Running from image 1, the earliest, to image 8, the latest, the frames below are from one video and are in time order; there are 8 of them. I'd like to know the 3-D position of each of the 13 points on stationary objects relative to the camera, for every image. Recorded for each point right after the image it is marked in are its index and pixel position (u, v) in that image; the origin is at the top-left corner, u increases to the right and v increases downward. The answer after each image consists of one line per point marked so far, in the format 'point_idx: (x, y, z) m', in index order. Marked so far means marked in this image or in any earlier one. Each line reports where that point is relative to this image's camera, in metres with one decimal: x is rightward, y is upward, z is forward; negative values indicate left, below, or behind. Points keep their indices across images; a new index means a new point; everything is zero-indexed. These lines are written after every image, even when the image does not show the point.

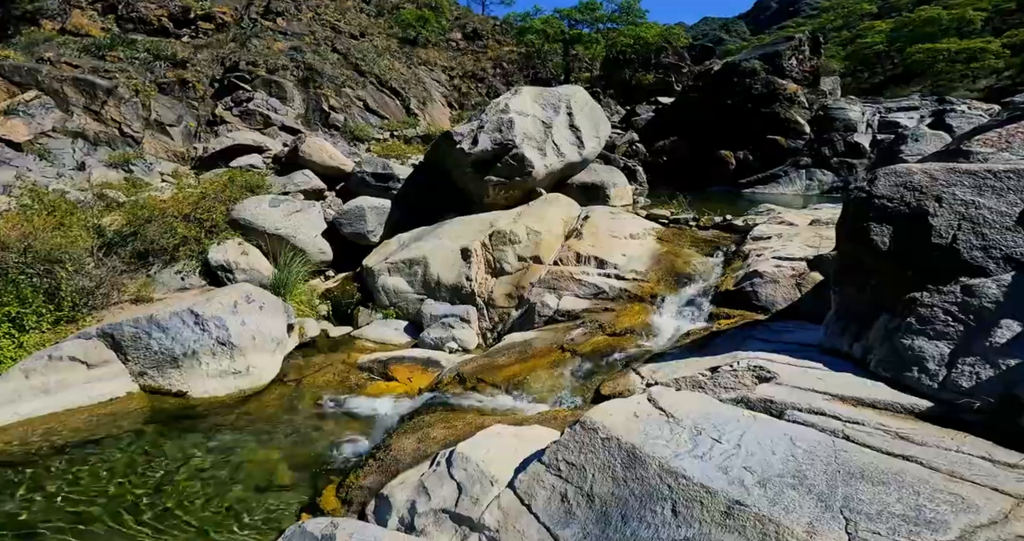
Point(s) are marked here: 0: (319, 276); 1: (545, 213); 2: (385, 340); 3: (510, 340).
0: (-2.7, -0.1, +9.8) m
1: (+0.6, +0.9, +9.1) m
2: (-1.5, -0.9, +8.3) m
3: (0.0, -0.7, +6.6) m
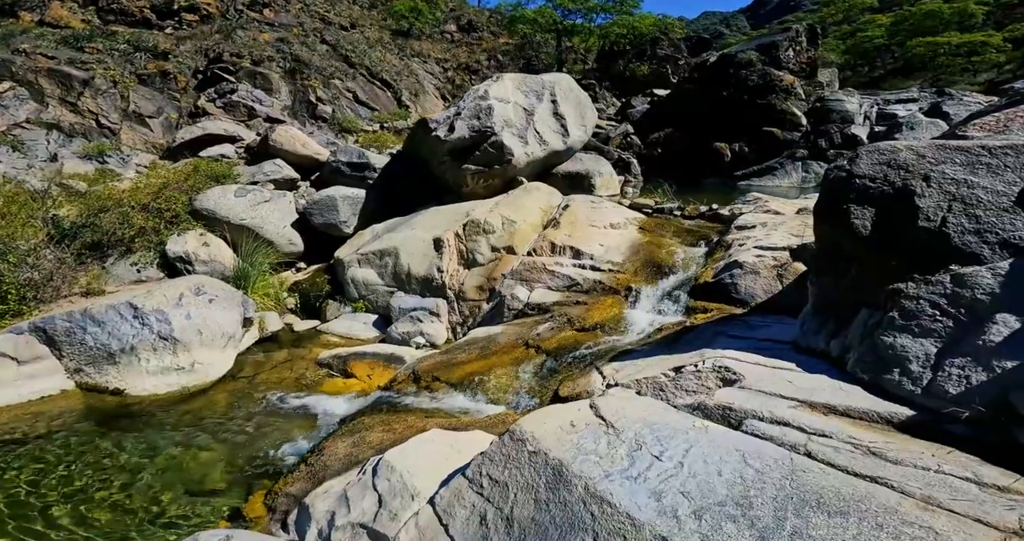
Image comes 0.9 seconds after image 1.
0: (-3.1, 0.0, +9.3) m
1: (+0.2, +1.0, +8.7) m
2: (-1.9, -0.8, +7.8) m
3: (-0.4, -0.6, +6.2) m
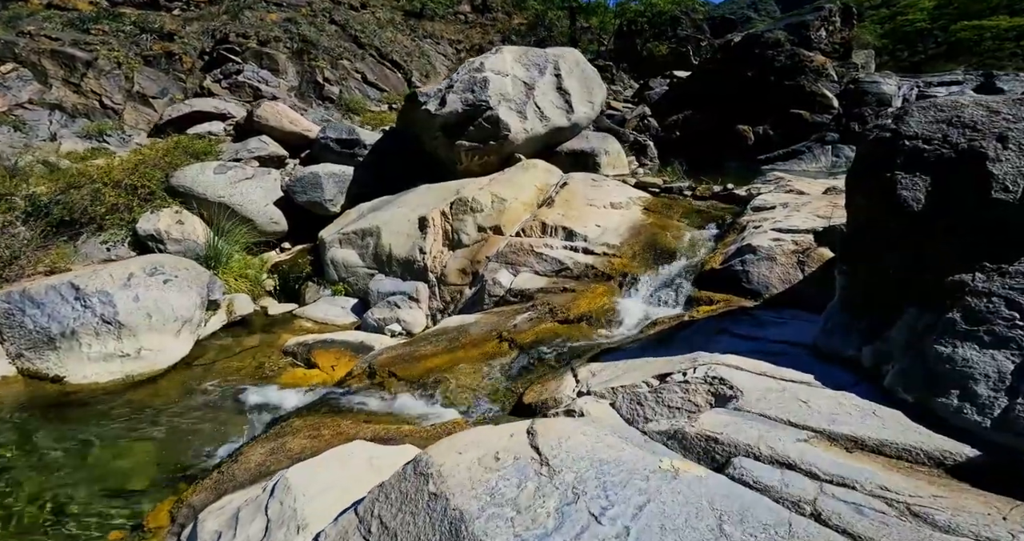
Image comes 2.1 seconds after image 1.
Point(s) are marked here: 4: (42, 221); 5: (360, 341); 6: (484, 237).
0: (-3.2, +0.3, +8.6) m
1: (+0.1, +1.2, +7.8) m
2: (-2.1, -0.5, +7.1) m
3: (-0.6, -0.5, +5.4) m
4: (-6.6, +0.7, +8.7) m
5: (-1.5, -0.7, +6.1) m
6: (-0.3, +0.4, +7.0) m
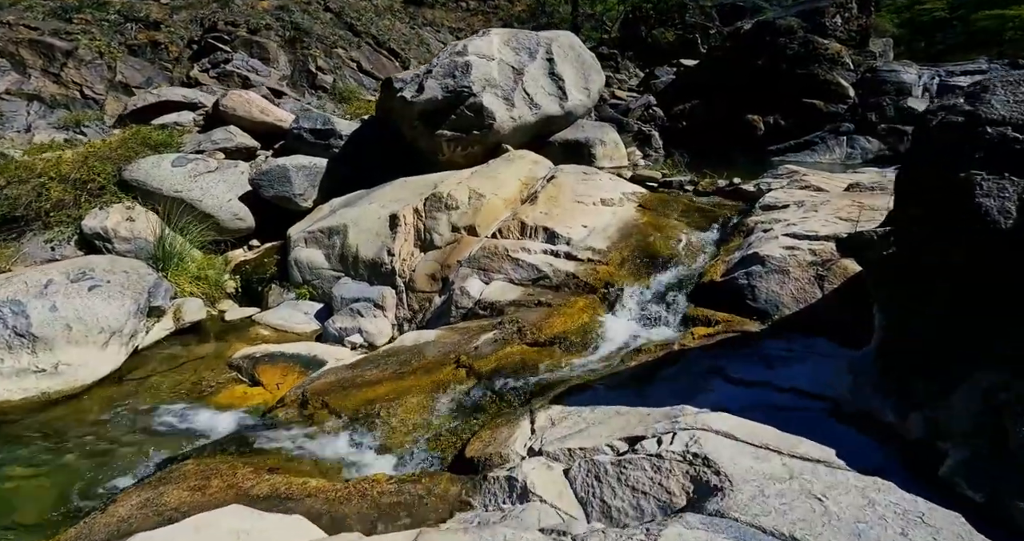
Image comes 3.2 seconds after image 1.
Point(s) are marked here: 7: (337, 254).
0: (-3.5, +0.3, +7.8) m
1: (-0.2, +1.1, +7.0) m
2: (-2.3, -0.6, +6.3) m
3: (-0.9, -0.5, +4.6) m
4: (-6.8, +0.7, +7.9) m
5: (-1.7, -0.7, +5.3) m
6: (-0.5, +0.3, +6.2) m
7: (-1.9, +0.2, +6.7) m
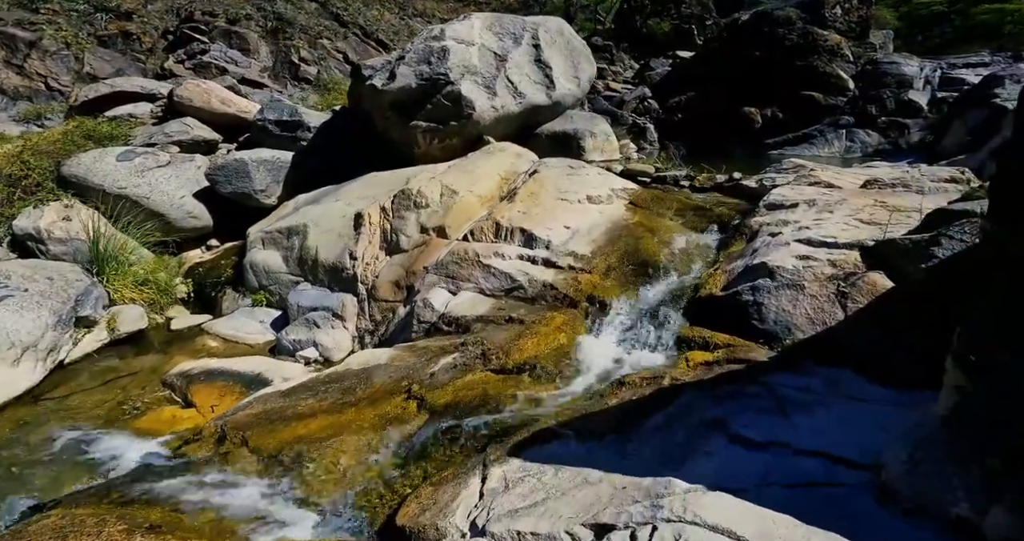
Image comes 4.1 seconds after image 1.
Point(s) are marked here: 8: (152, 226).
0: (-3.7, +0.2, +7.2) m
1: (-0.4, +1.1, +6.3) m
2: (-2.5, -0.6, +5.6) m
3: (-1.1, -0.6, +3.9) m
4: (-7.1, +0.7, +7.2) m
5: (-2.0, -0.8, +4.7) m
6: (-0.8, +0.3, +5.5) m
7: (-2.1, +0.1, +6.1) m
8: (-3.9, +0.5, +6.6) m
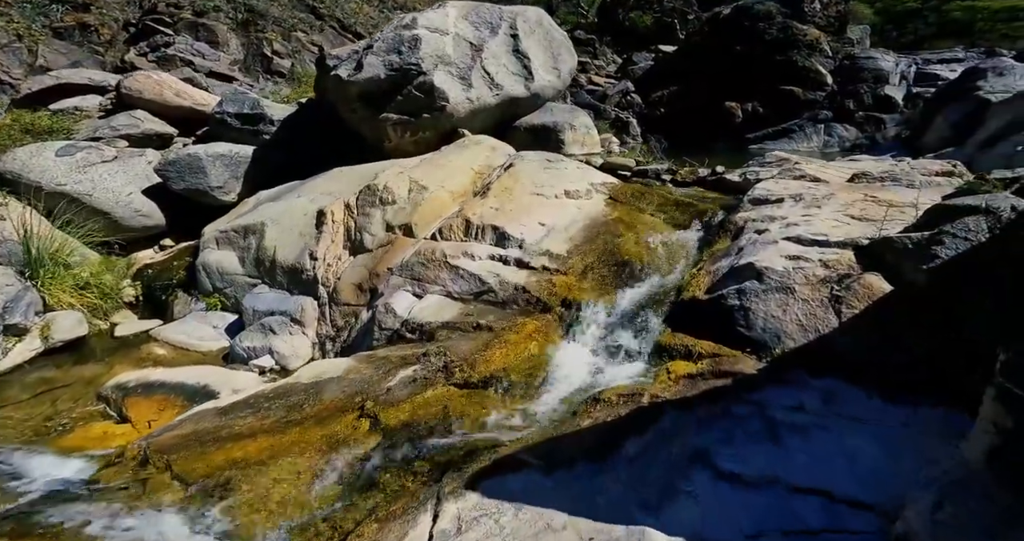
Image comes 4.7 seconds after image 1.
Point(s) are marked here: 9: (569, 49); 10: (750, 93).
0: (-4.0, +0.2, +6.7) m
1: (-0.7, +1.1, +6.0) m
2: (-2.8, -0.7, +5.2) m
3: (-1.3, -0.6, +3.6) m
4: (-7.4, +0.6, +6.7) m
5: (-2.2, -0.8, +4.3) m
6: (-1.0, +0.3, +5.2) m
7: (-2.4, +0.1, +5.7) m
8: (-4.1, +0.5, +6.1) m
9: (+0.7, +3.0, +8.3) m
10: (+5.8, +4.3, +14.9) m
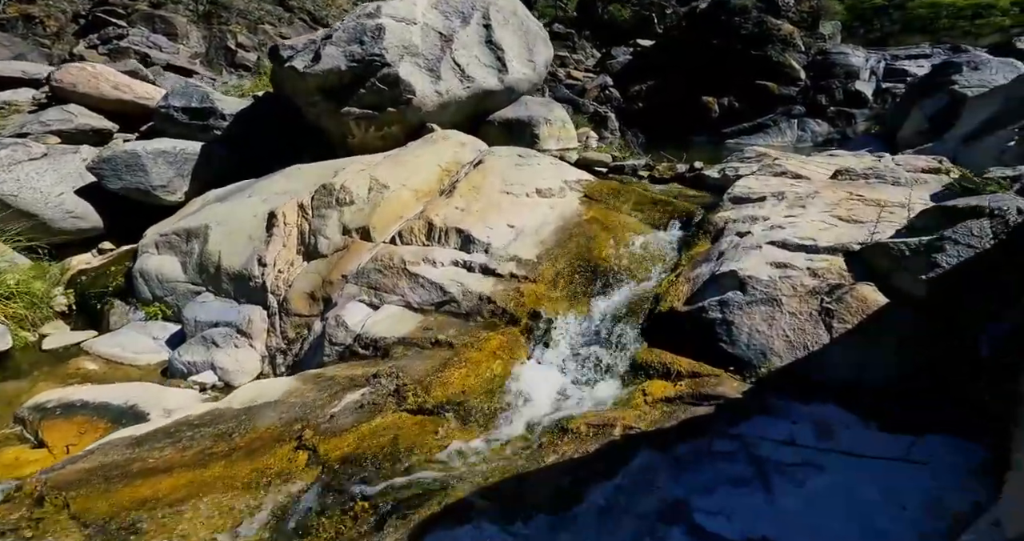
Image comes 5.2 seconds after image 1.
0: (-4.3, +0.2, +6.3) m
1: (-1.0, +1.1, +5.6) m
2: (-3.0, -0.7, +4.8) m
3: (-1.5, -0.7, +3.2) m
4: (-7.7, +0.5, +6.2) m
5: (-2.4, -0.9, +3.9) m
6: (-1.3, +0.2, +4.8) m
7: (-2.7, +0.1, +5.3) m
8: (-4.4, +0.4, +5.7) m
9: (+0.4, +3.0, +7.9) m
10: (+5.2, +4.4, +14.7) m
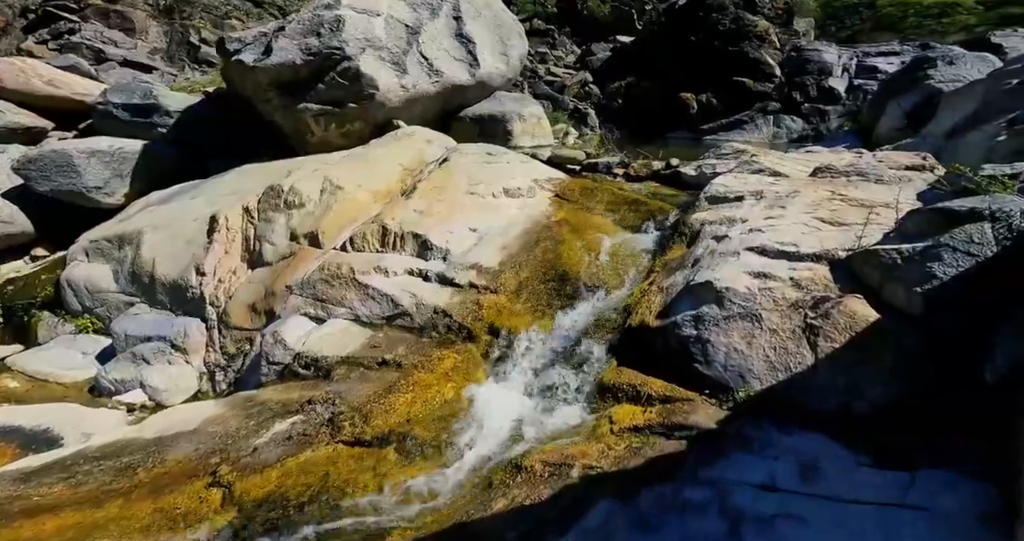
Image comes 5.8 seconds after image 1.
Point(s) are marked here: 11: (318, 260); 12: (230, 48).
0: (-4.6, +0.1, +5.8) m
1: (-1.3, +1.0, +5.3) m
2: (-3.3, -0.8, +4.4) m
3: (-1.7, -0.8, +2.9) m
4: (-8.0, +0.4, +5.6) m
5: (-2.6, -1.0, +3.5) m
6: (-1.5, +0.2, +4.5) m
7: (-2.9, 0.0, +4.9) m
8: (-4.7, +0.3, +5.2) m
9: (0.0, +3.0, +7.6) m
10: (+4.6, +4.5, +14.5) m
11: (-1.3, +0.1, +4.1) m
12: (-2.9, +2.4, +6.6) m
